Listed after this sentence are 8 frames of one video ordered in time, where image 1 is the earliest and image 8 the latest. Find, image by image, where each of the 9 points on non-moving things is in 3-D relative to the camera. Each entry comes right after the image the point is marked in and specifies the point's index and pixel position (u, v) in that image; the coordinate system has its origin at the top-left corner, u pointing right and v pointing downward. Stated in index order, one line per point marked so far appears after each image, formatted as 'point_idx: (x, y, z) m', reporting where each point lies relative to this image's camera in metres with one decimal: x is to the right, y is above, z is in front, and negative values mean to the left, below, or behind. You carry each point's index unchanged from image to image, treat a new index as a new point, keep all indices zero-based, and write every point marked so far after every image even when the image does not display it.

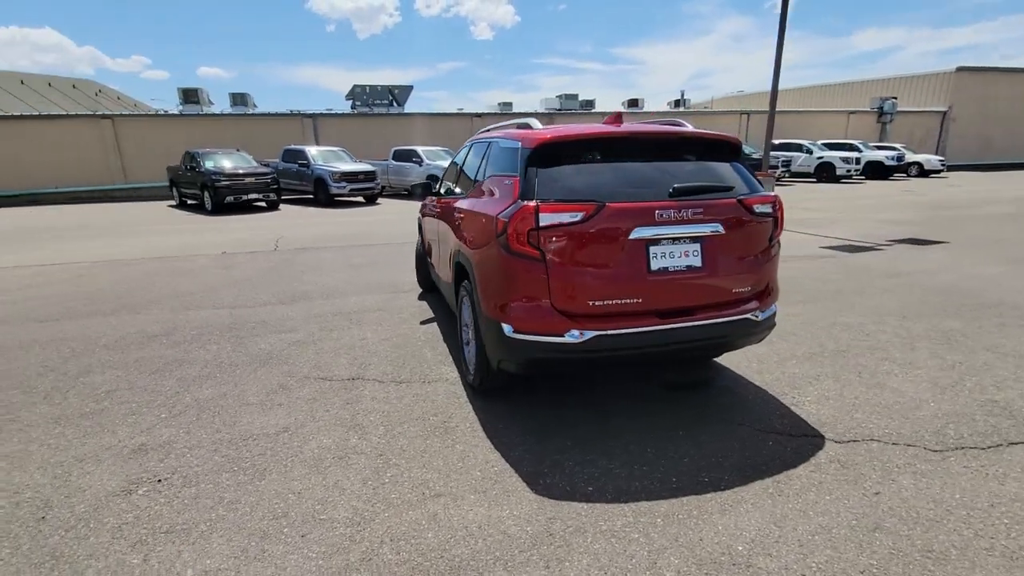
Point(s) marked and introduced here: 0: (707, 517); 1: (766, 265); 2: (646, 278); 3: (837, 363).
0: (+0.9, -1.1, +2.4) m
1: (+1.6, +0.1, +3.3) m
2: (+0.7, +0.1, +2.9) m
3: (+2.7, -0.6, +4.2) m
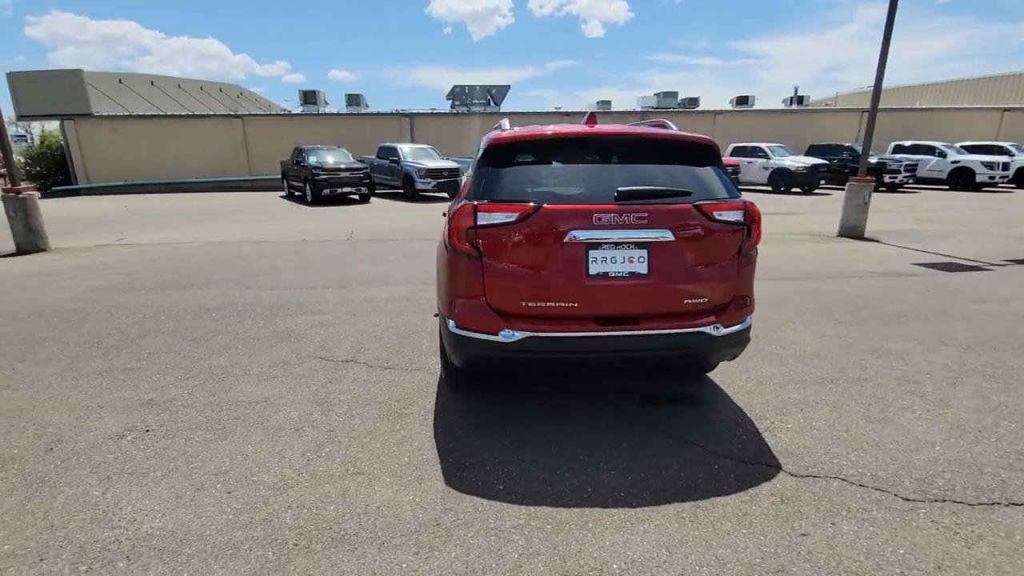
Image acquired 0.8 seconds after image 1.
0: (+0.4, -1.1, +2.4) m
1: (+1.3, +0.1, +3.1) m
2: (+0.4, 0.0, +2.9) m
3: (+2.5, -0.8, +3.7) m
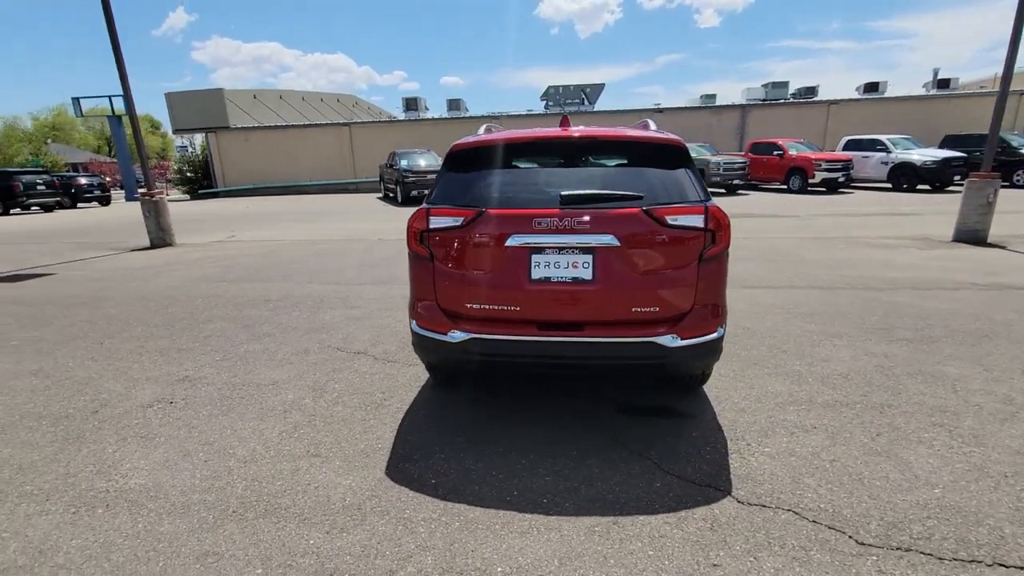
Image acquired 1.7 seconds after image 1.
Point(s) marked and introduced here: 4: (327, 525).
0: (-0.1, -1.2, +2.4) m
1: (+1.0, 0.0, +2.9) m
2: (+0.1, 0.0, +2.9) m
3: (+2.3, -0.9, +3.3) m
4: (-0.9, -1.2, +2.5) m
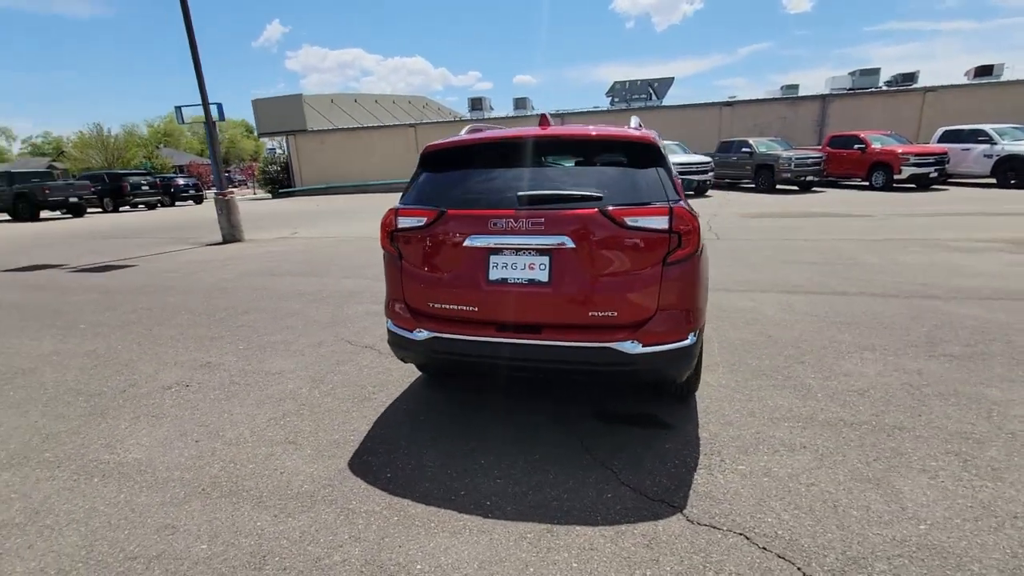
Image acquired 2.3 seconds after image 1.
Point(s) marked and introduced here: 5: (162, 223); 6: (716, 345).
0: (-0.4, -1.2, +2.4) m
1: (+0.8, 0.0, +2.7) m
2: (-0.2, 0.0, +2.9) m
3: (+2.1, -0.9, +3.0) m
4: (-1.2, -1.1, +2.6) m
5: (-12.4, +2.3, +17.9) m
6: (+1.9, -0.5, +4.7) m
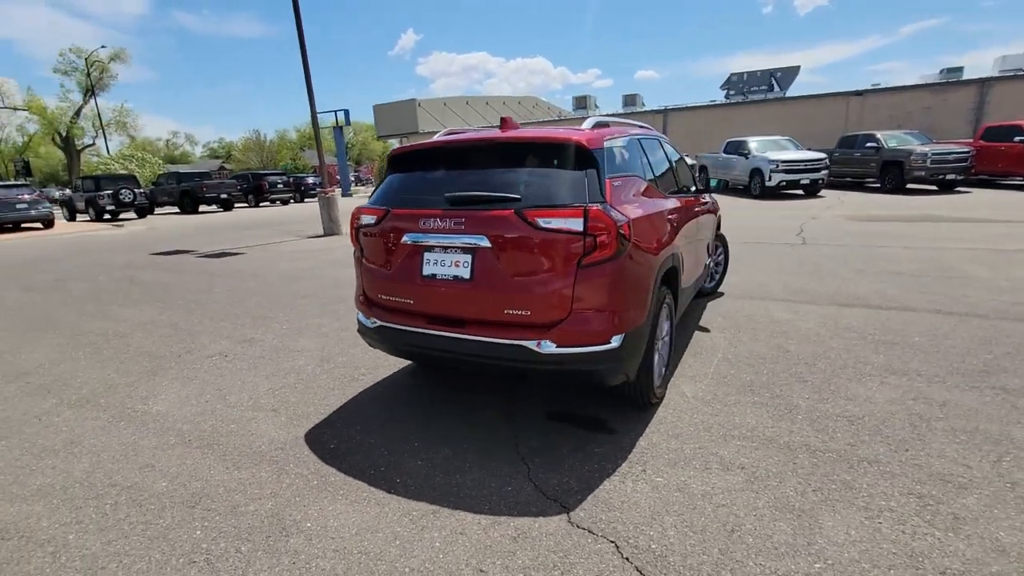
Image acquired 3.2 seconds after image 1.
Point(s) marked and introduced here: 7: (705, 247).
0: (-0.9, -1.1, +2.7) m
1: (+0.3, 0.0, +2.7) m
2: (-0.6, 0.0, +3.1) m
3: (+1.6, -1.0, +2.8) m
4: (-1.7, -1.0, +3.0) m
5: (-9.1, +2.9, +20.4) m
6: (+1.8, -0.6, +4.4) m
7: (+2.0, +0.4, +5.3) m
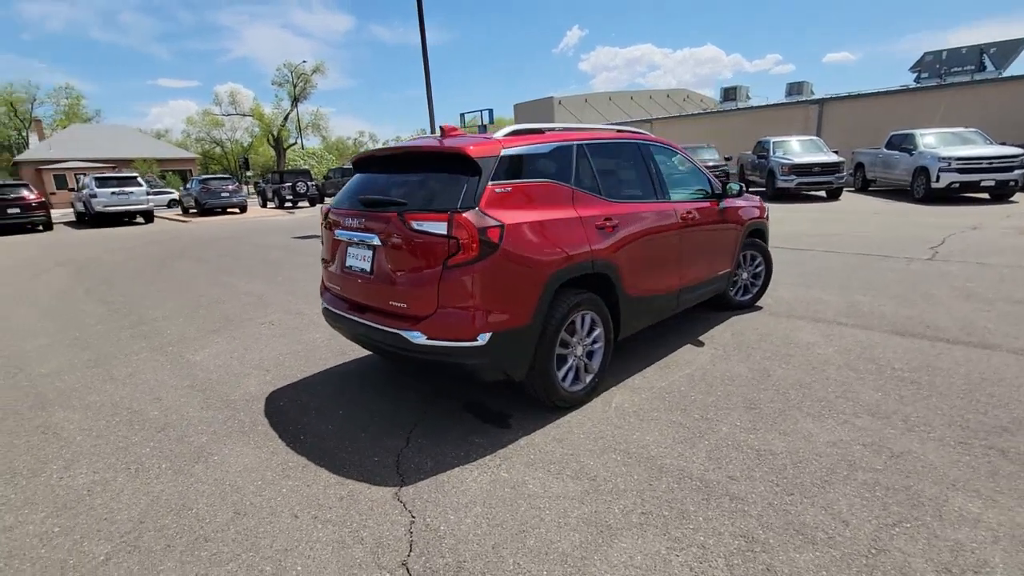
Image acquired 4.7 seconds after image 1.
0: (-1.7, -1.0, +3.3) m
1: (-0.4, 0.0, +3.0) m
2: (-1.2, +0.1, +3.5) m
3: (+0.7, -1.1, +2.6) m
4: (-2.3, -0.9, +3.9) m
5: (-4.2, +3.5, +22.5) m
6: (+1.4, -0.7, +4.1) m
7: (+2.0, +0.3, +4.9) m
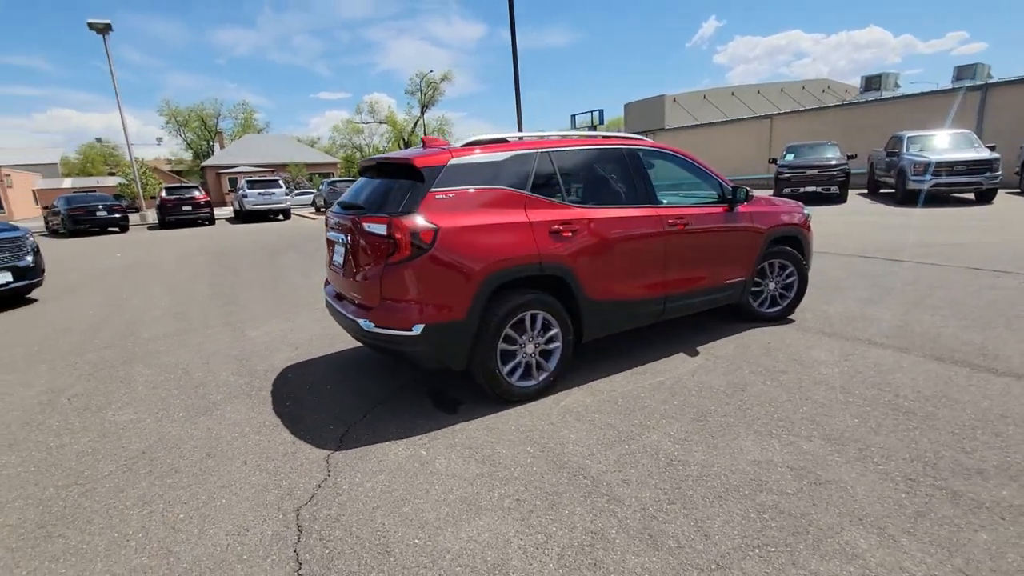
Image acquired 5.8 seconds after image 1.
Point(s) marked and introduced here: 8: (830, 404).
0: (-2.1, -0.9, +4.0) m
1: (-0.8, 0.0, +3.4) m
2: (-1.4, +0.2, +4.1) m
3: (+0.2, -1.1, +2.8) m
4: (-2.5, -0.8, +4.7) m
5: (+0.1, +3.6, +23.2) m
6: (+1.2, -0.7, +4.1) m
7: (+1.9, +0.2, +4.7) m
8: (+2.3, -0.8, +3.6) m
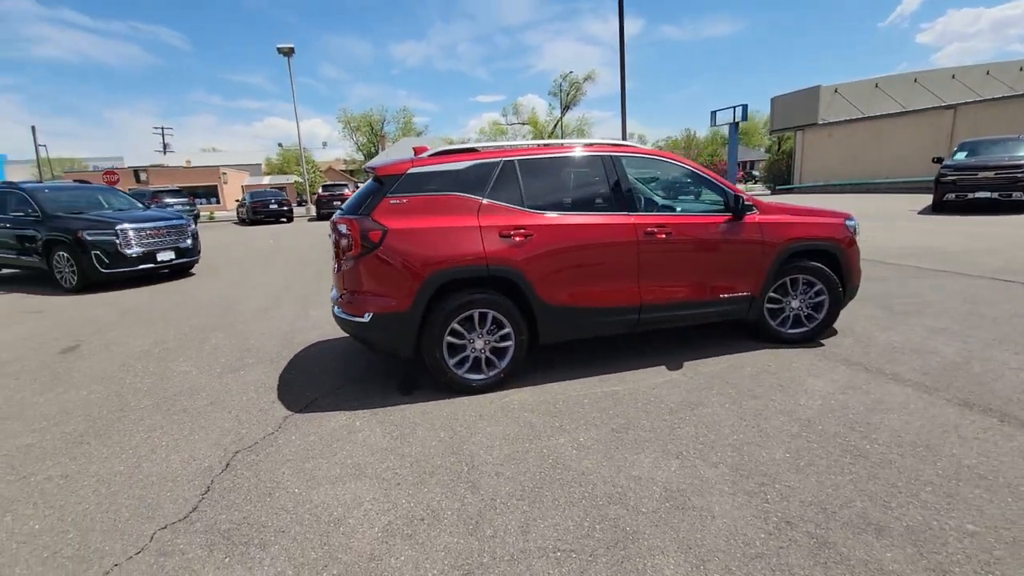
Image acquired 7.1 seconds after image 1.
0: (-2.3, -0.8, +4.8) m
1: (-1.2, +0.1, +3.9) m
2: (-1.6, +0.3, +4.8) m
3: (-0.5, -1.1, +3.1) m
4: (-2.6, -0.6, +5.6) m
5: (+5.3, +3.4, +22.7) m
6: (+0.8, -0.8, +4.1) m
7: (+1.8, +0.1, +4.4) m
8: (+1.7, -0.9, +3.3) m
